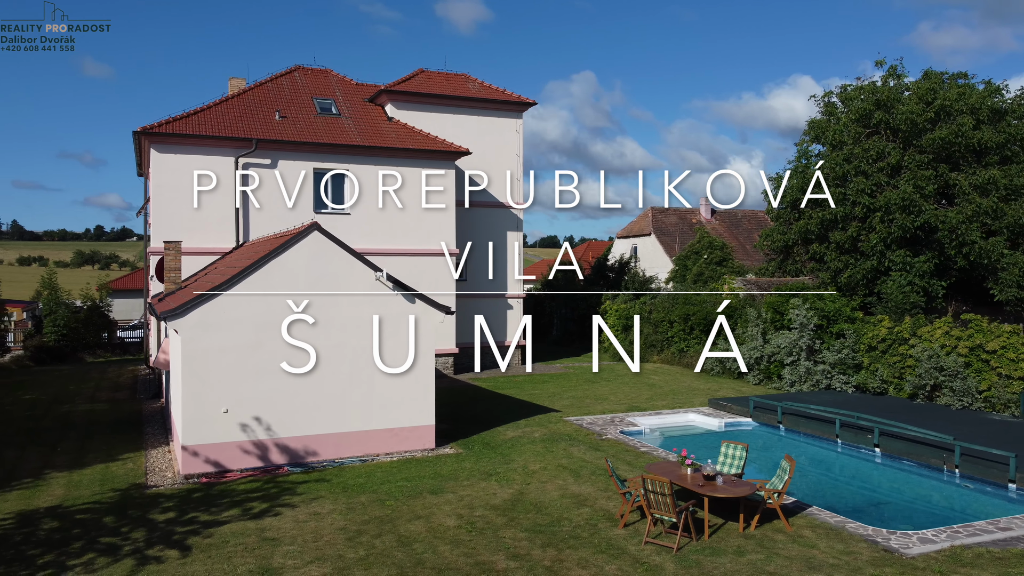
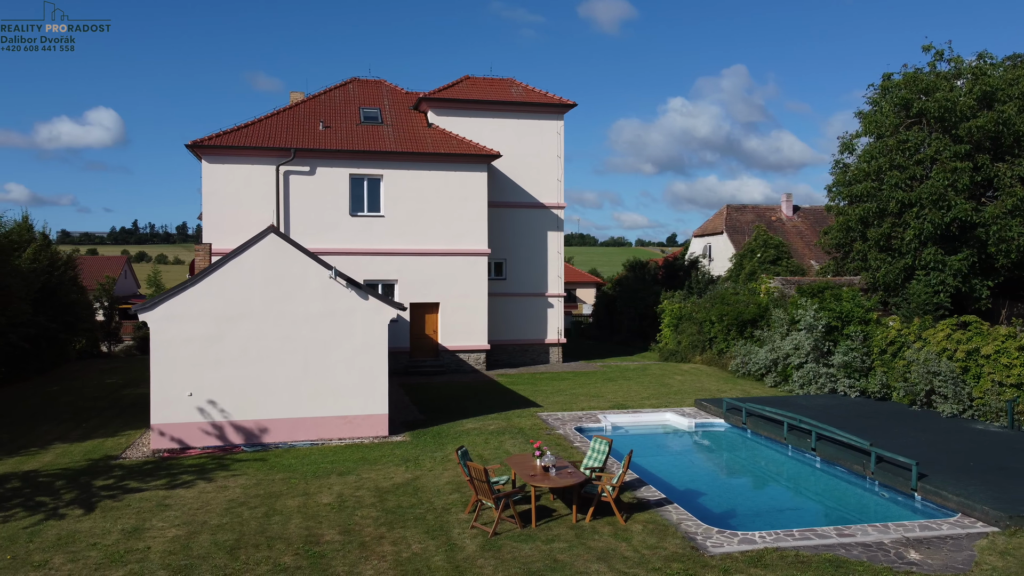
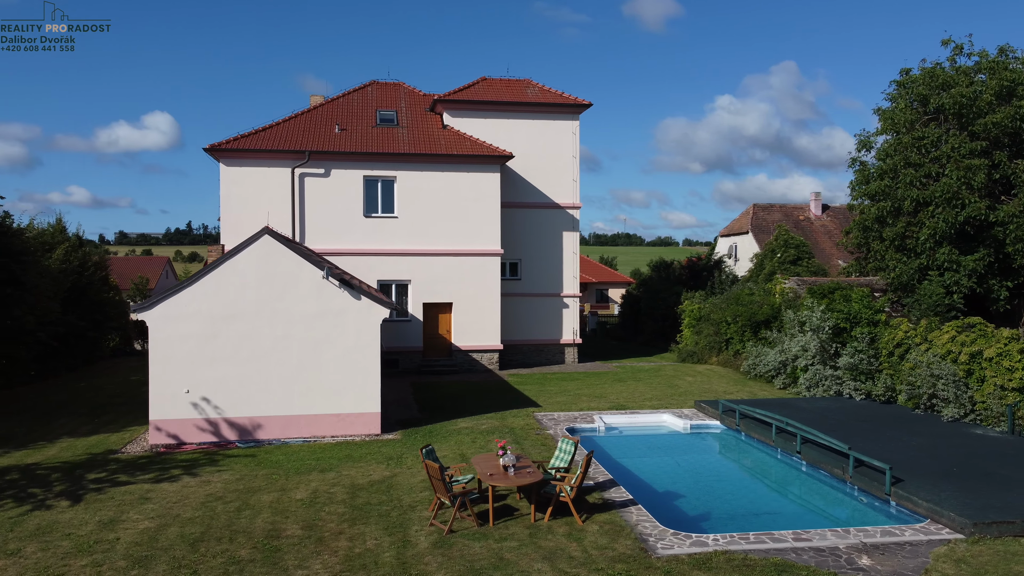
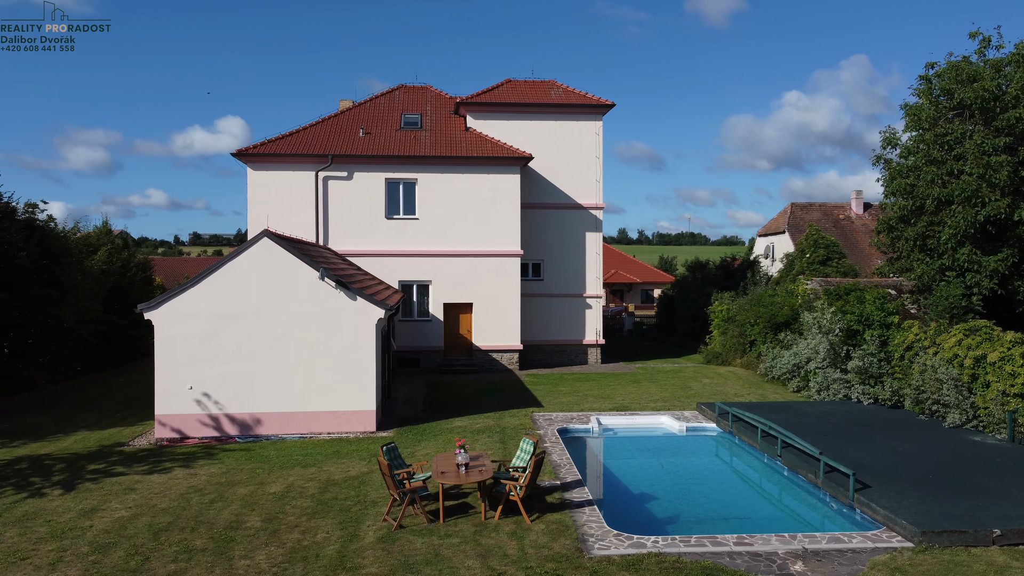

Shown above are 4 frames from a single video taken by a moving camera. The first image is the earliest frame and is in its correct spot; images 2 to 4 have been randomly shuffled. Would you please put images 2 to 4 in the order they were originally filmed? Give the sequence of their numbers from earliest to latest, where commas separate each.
2, 3, 4
